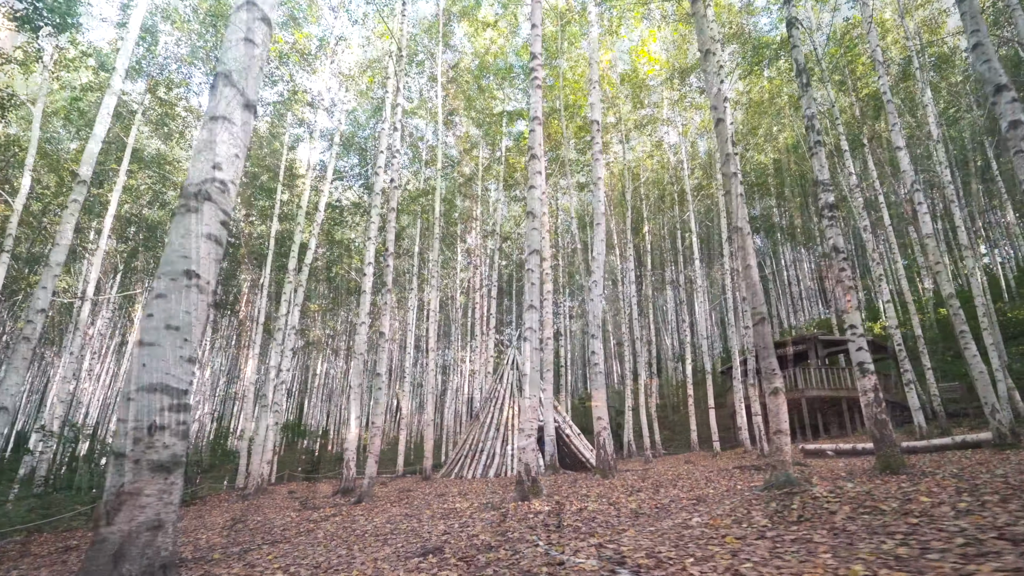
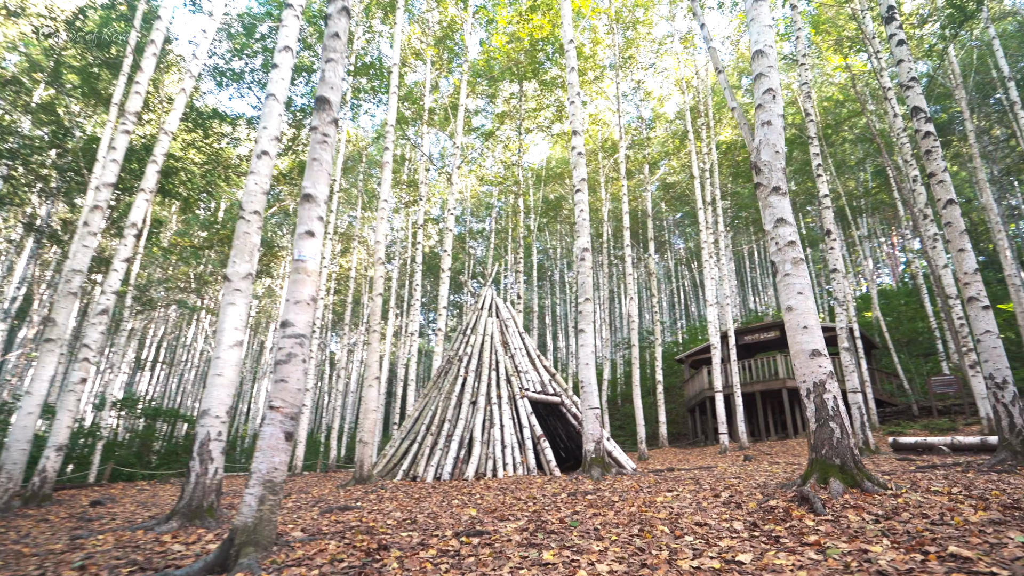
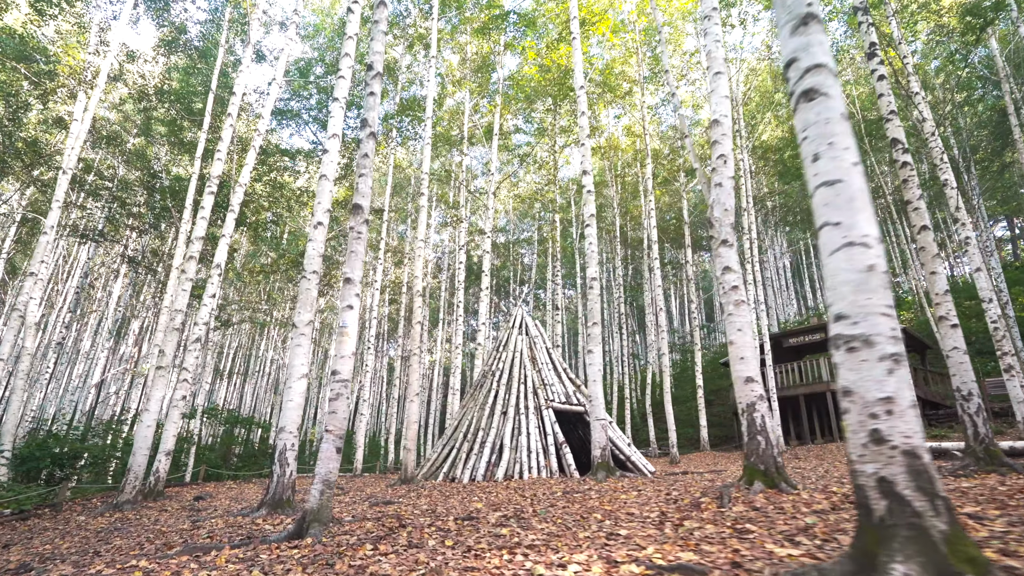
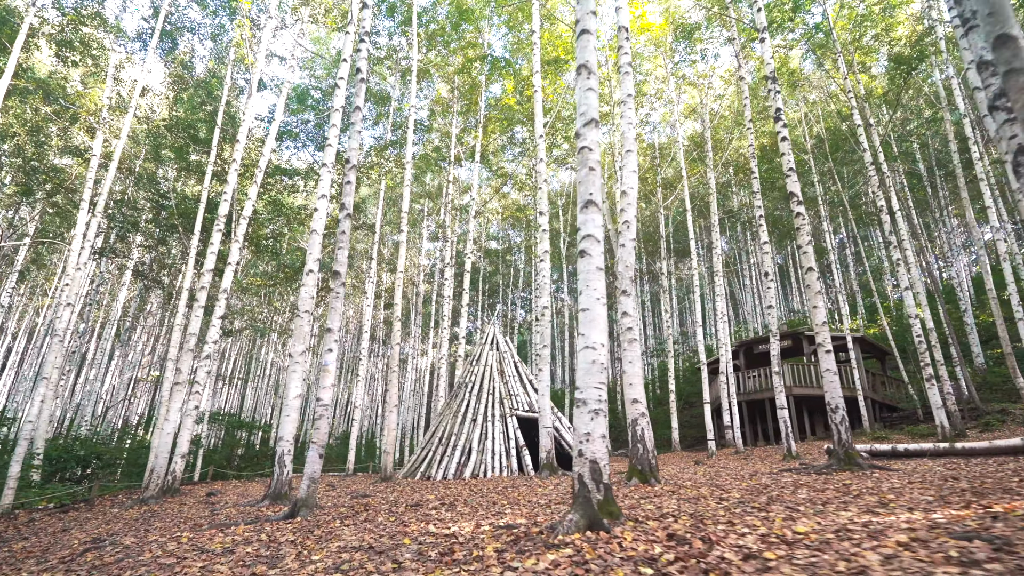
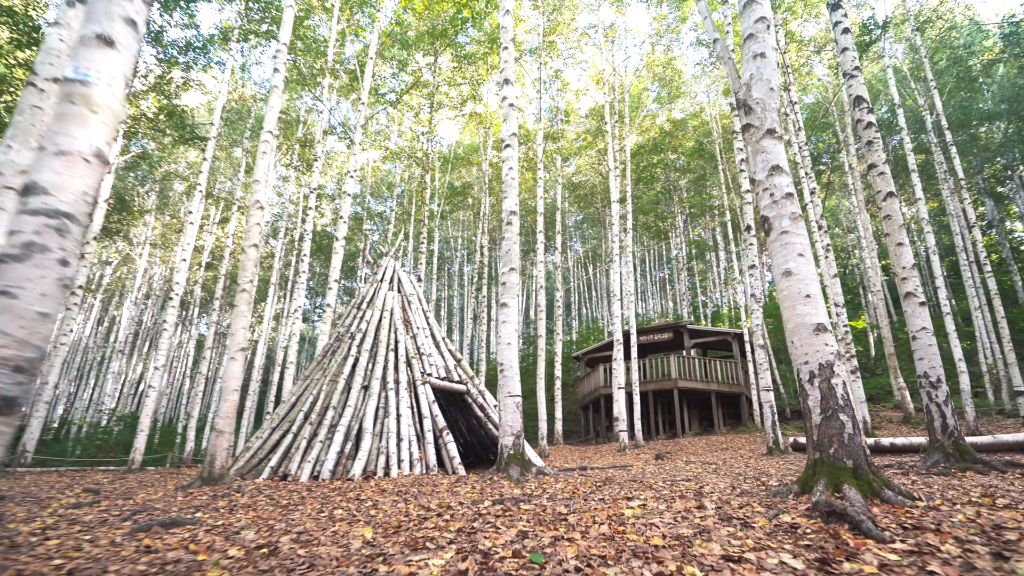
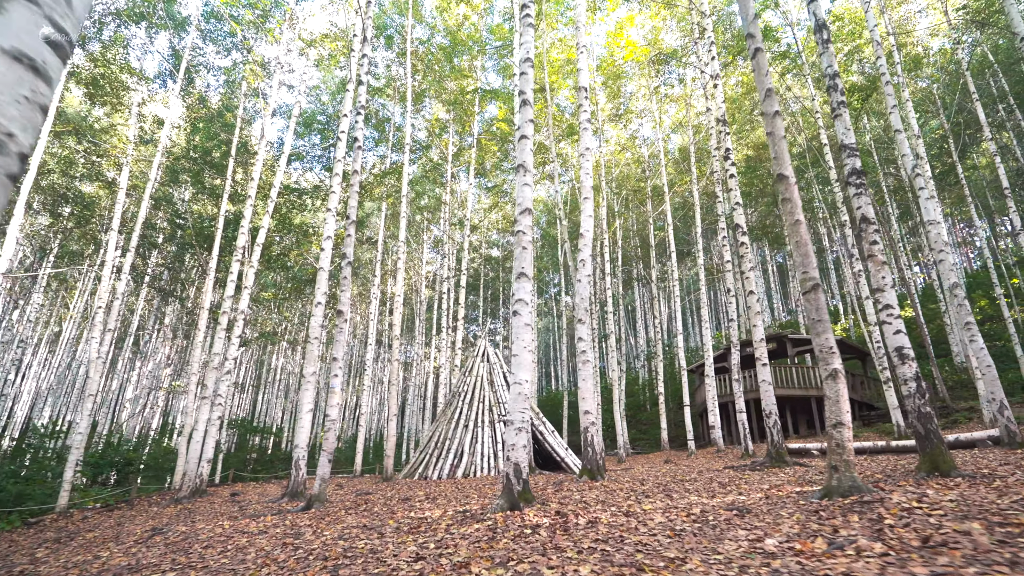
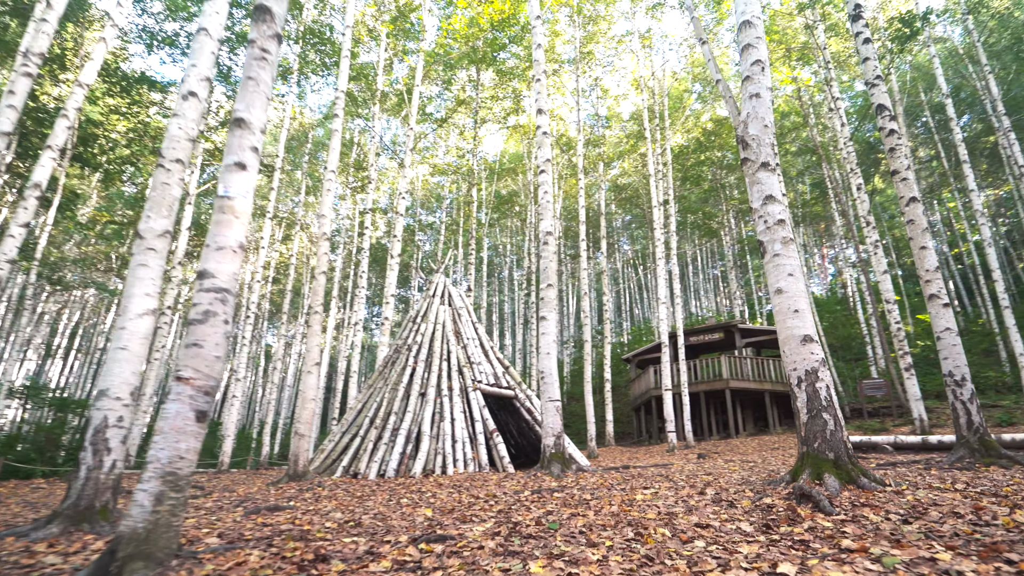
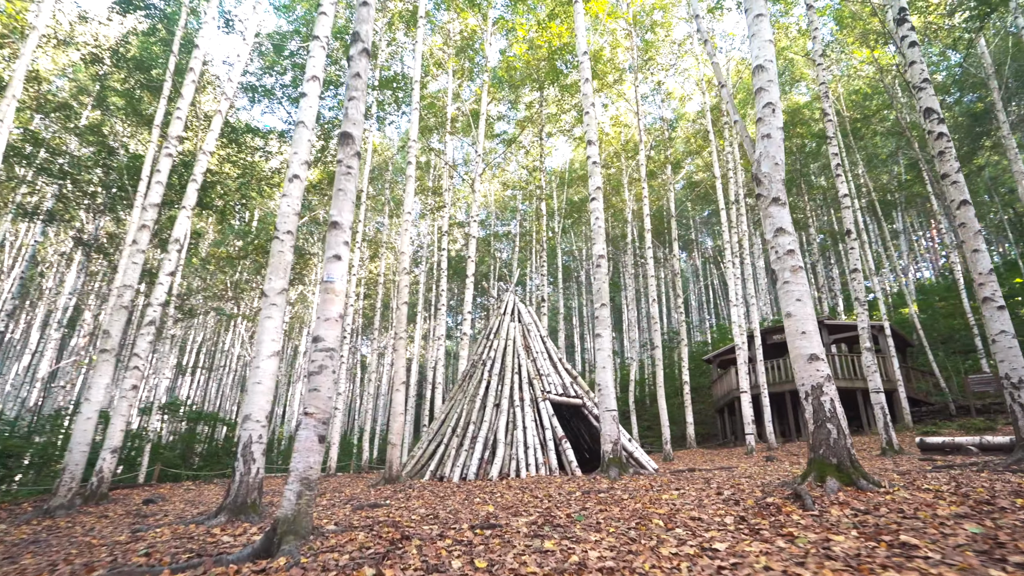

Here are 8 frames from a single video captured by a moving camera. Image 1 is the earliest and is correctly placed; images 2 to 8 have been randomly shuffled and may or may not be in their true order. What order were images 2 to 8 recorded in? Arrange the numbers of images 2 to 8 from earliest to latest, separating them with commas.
6, 4, 3, 8, 2, 7, 5
